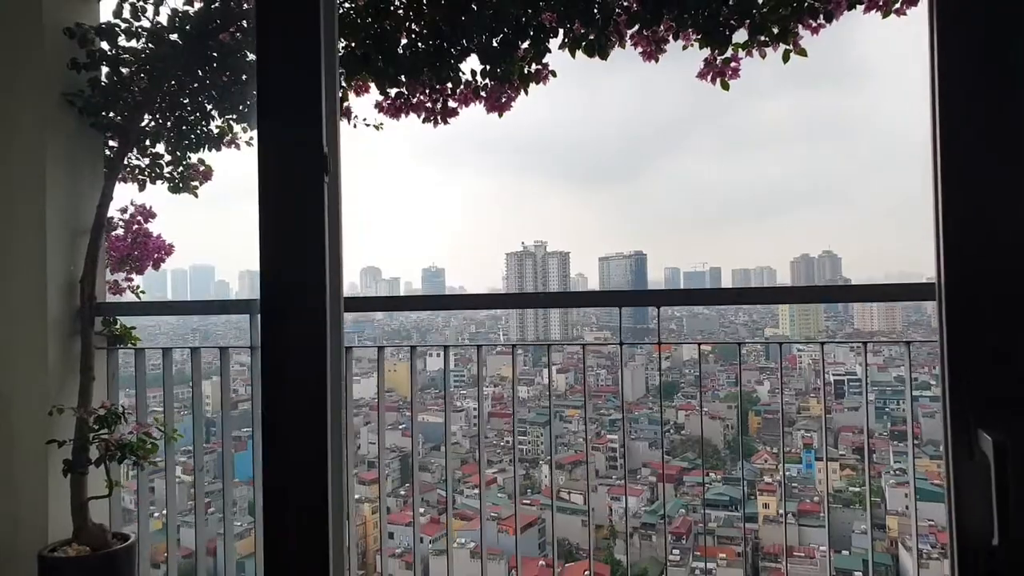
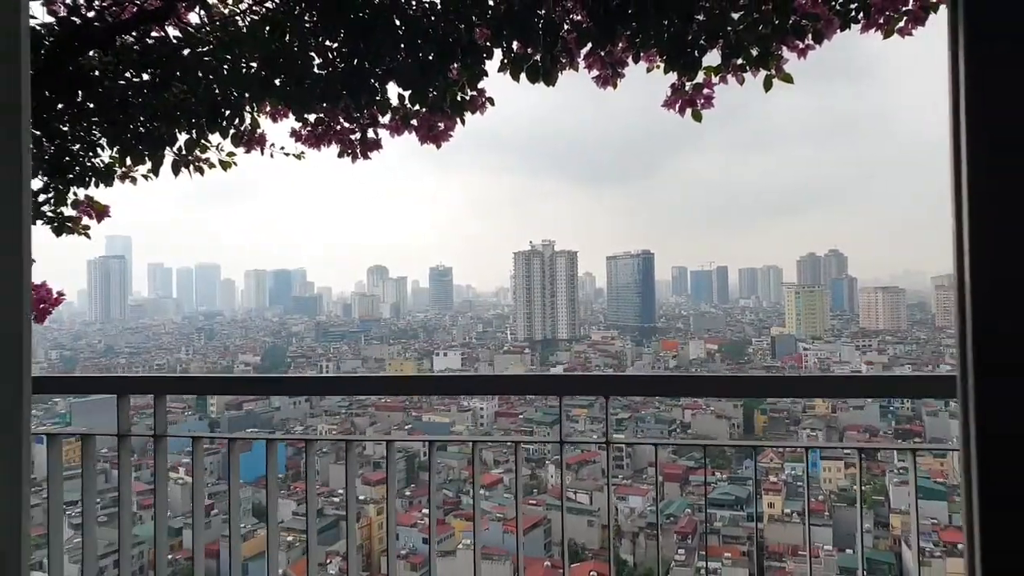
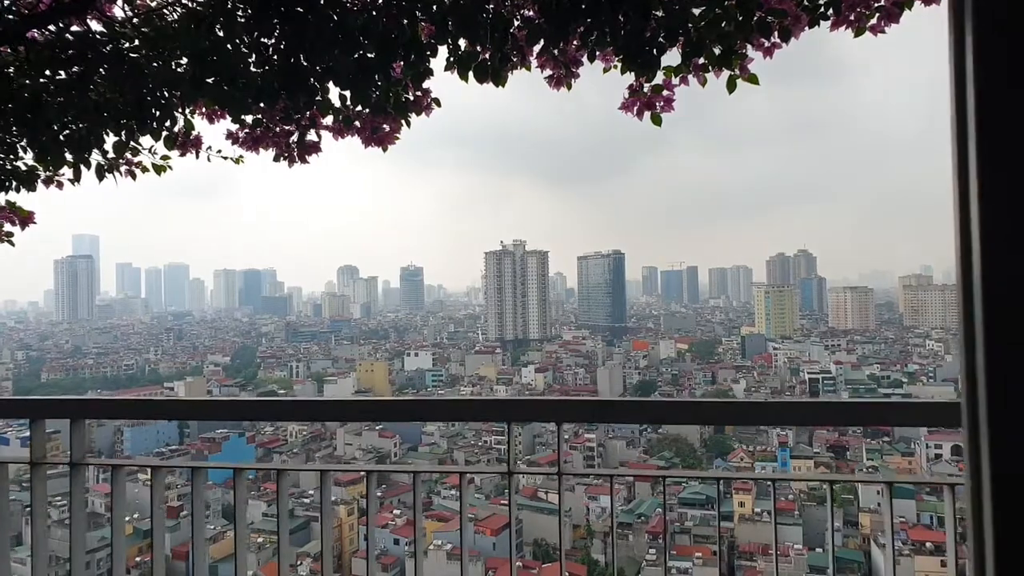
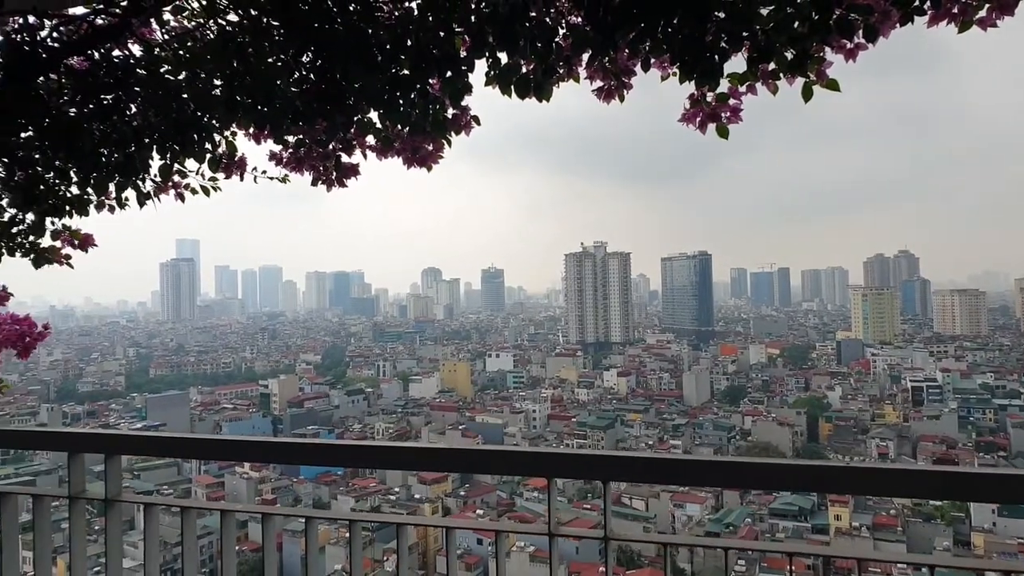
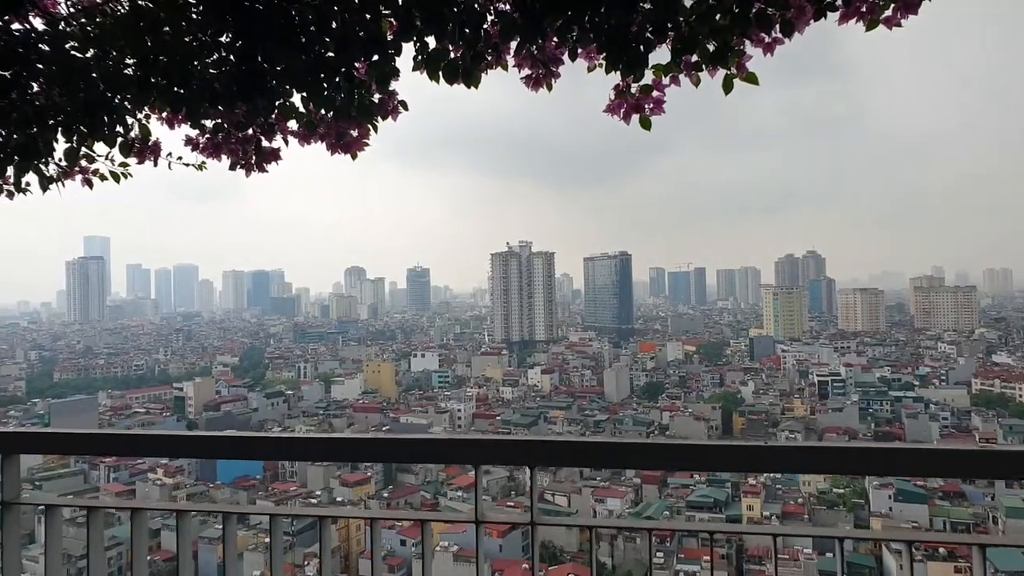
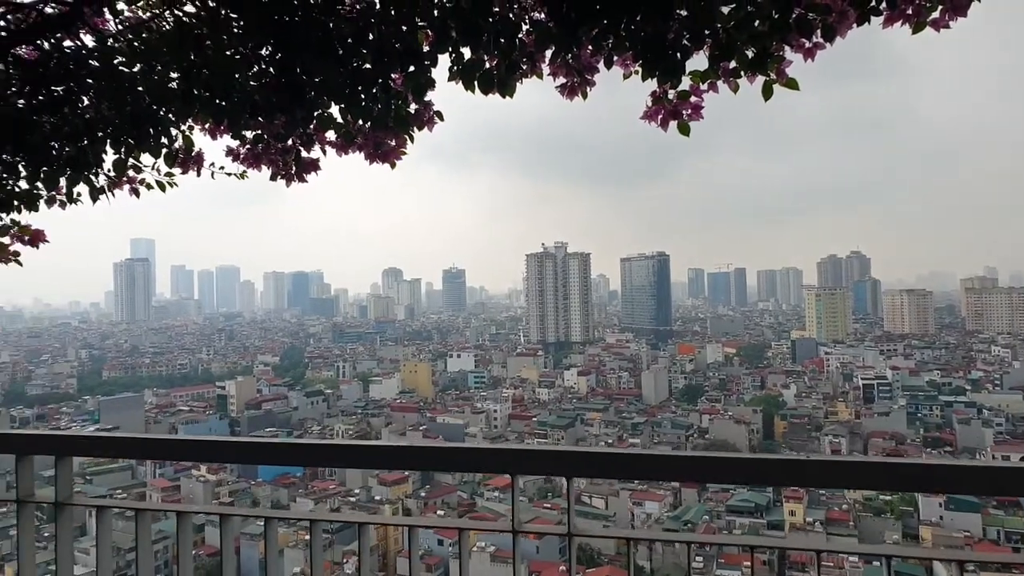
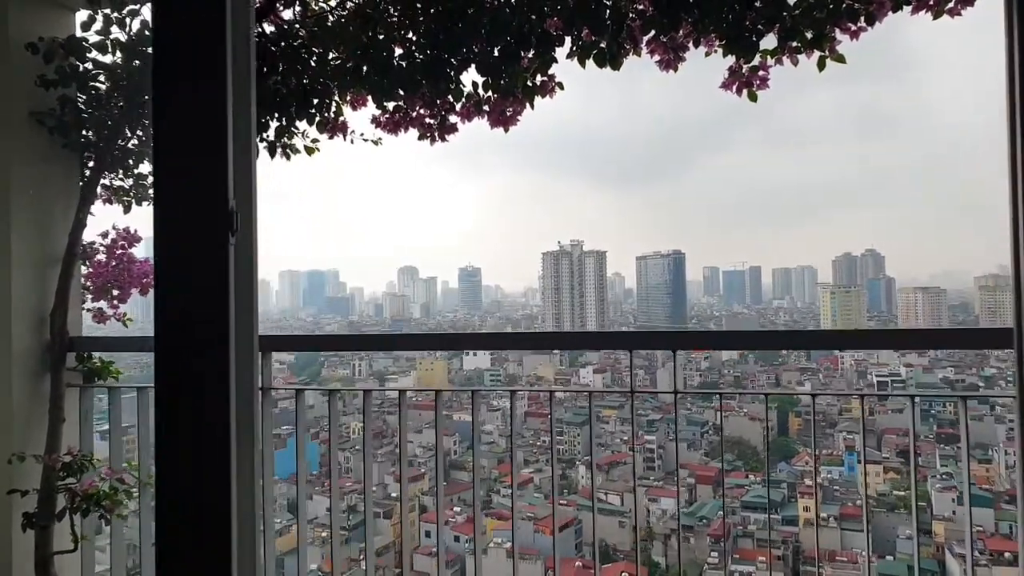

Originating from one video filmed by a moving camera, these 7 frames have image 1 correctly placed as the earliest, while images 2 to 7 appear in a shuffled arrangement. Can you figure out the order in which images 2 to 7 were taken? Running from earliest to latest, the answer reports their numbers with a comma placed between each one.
7, 2, 3, 5, 6, 4
